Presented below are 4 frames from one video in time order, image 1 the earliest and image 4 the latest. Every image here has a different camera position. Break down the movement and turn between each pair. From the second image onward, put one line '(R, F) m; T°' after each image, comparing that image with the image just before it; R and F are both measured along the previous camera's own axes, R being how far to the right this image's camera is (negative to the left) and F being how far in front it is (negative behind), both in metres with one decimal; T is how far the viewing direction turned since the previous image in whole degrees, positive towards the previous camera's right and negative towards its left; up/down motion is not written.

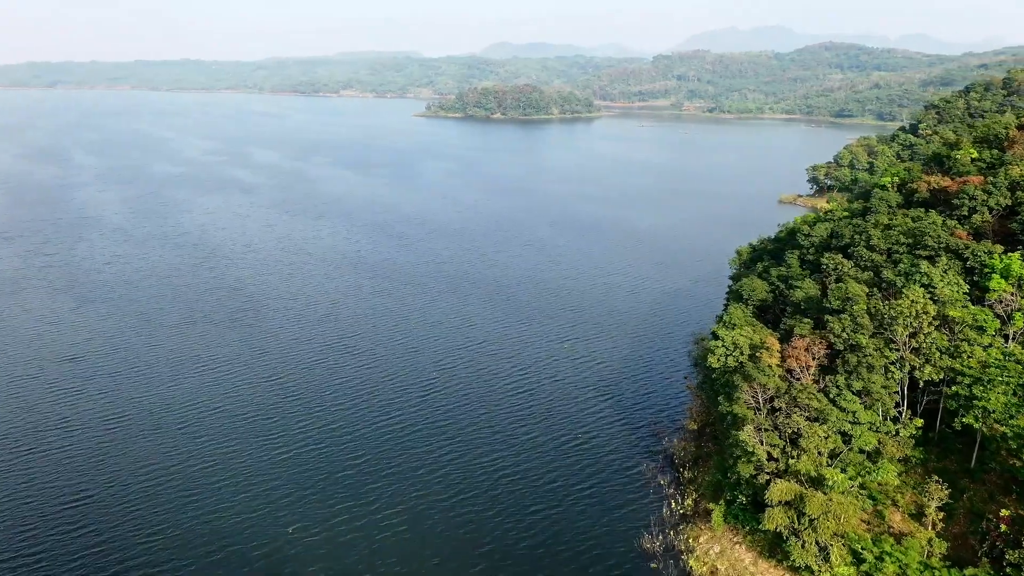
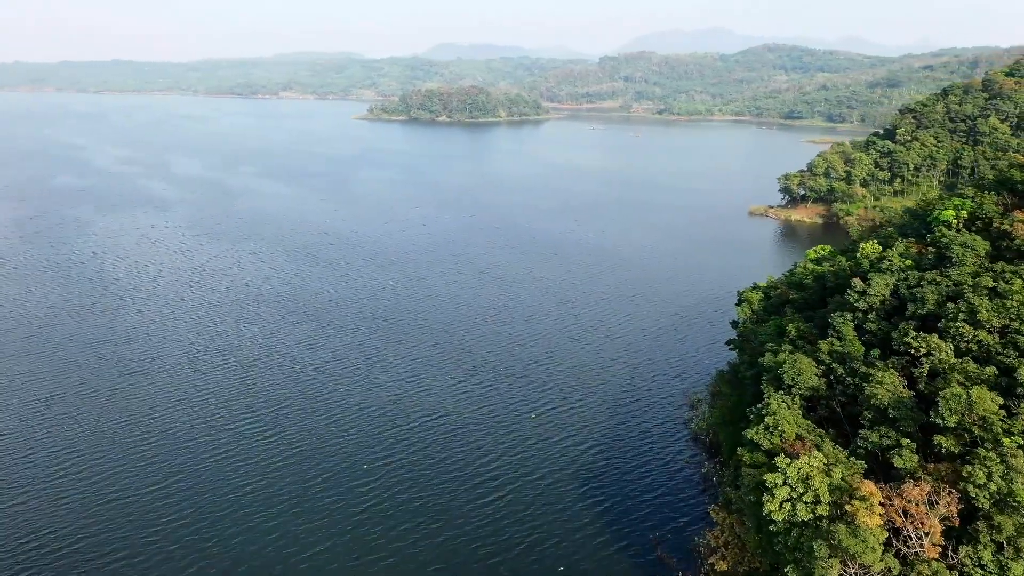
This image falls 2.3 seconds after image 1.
(-0.2, +9.1) m; +3°
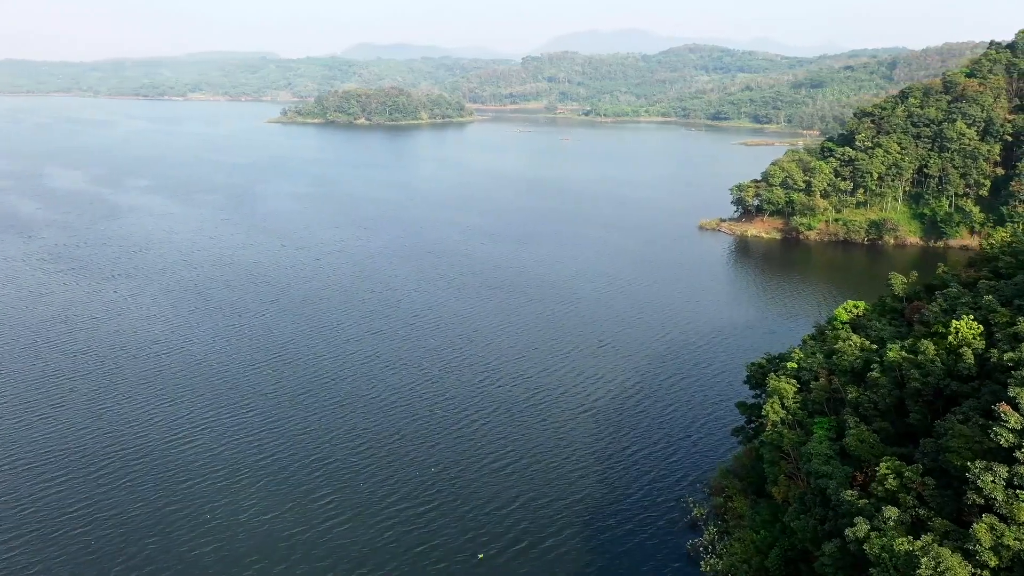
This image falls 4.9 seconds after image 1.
(-0.2, +10.4) m; +5°
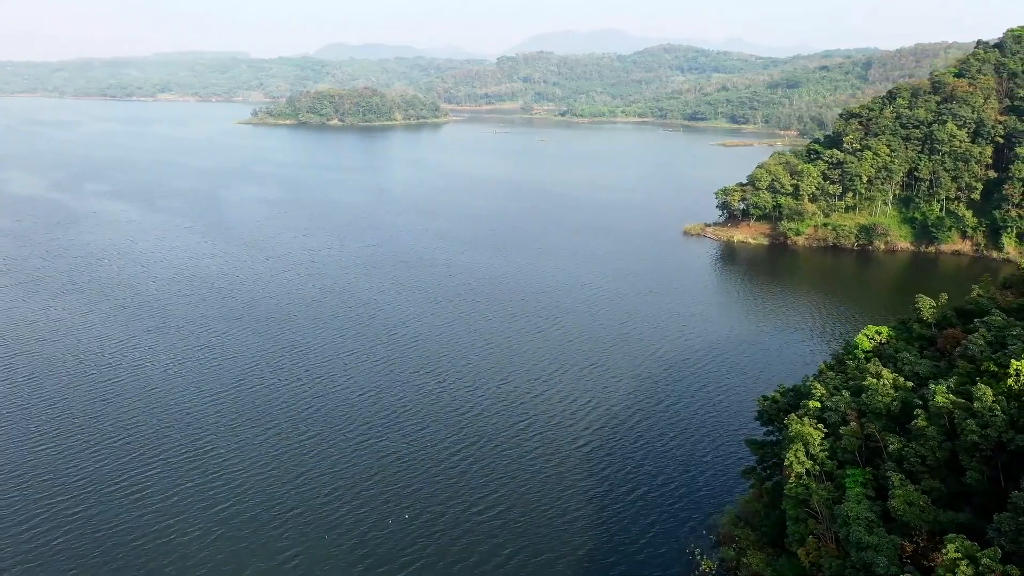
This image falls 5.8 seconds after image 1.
(-0.2, +3.3) m; +2°
